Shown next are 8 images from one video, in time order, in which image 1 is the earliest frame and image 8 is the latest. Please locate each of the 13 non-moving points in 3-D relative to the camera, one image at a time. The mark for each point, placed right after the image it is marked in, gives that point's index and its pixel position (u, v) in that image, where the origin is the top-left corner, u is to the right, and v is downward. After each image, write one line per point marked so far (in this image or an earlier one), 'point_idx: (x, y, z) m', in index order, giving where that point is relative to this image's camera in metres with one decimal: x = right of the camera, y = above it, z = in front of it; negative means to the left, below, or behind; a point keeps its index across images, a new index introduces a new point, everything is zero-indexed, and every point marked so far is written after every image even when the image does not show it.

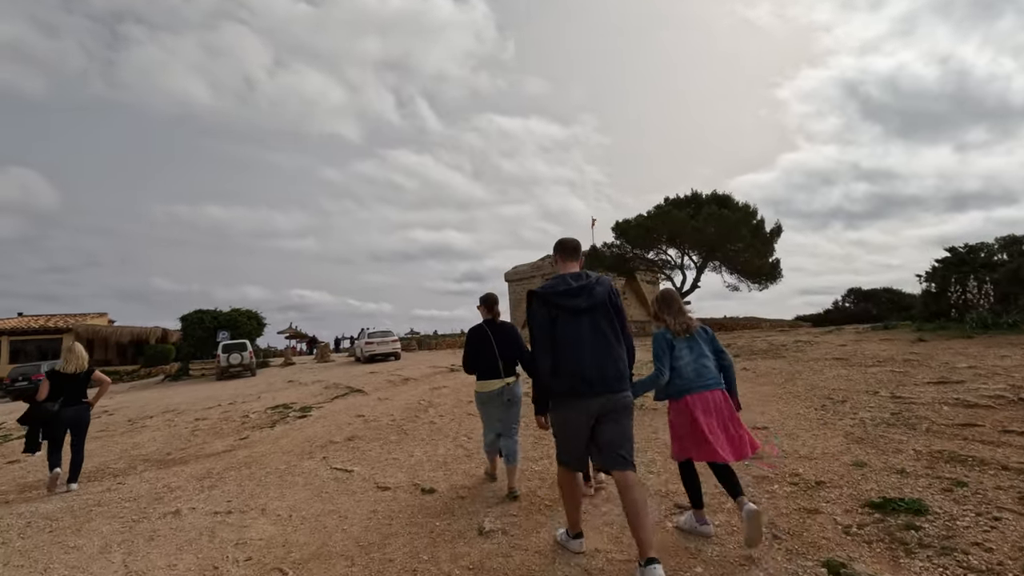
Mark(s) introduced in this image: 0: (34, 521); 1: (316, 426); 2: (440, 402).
0: (-4.1, -2.0, +4.6) m
1: (-3.2, -2.3, +8.8) m
2: (-1.4, -2.2, +10.2) m
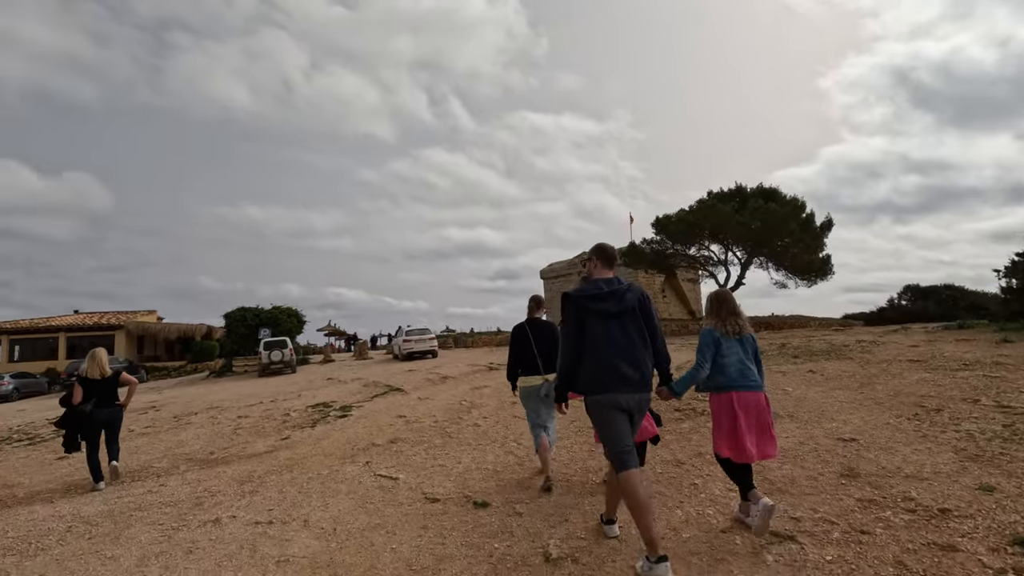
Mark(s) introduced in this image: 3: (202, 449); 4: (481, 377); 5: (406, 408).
0: (-3.7, -2.0, +4.5) m
1: (-2.5, -2.2, +8.6) m
2: (-0.6, -2.1, +9.8) m
3: (-4.7, -2.4, +8.1) m
4: (-0.9, -2.5, +14.7) m
5: (-2.0, -2.3, +10.0) m
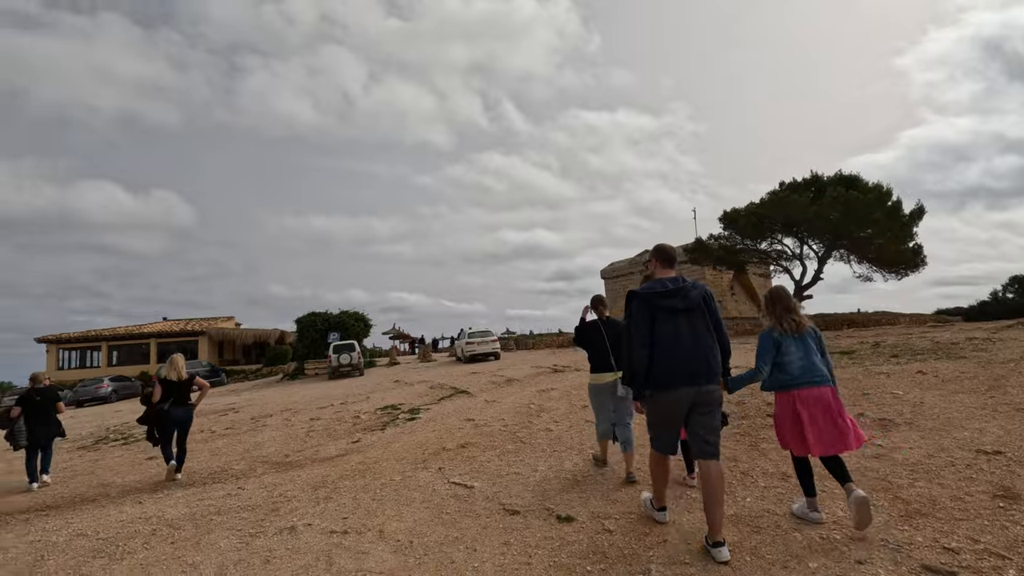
0: (-3.0, -2.0, +4.5) m
1: (-1.4, -2.3, +8.4) m
2: (+0.7, -2.1, +9.5) m
3: (-3.6, -2.5, +8.2) m
4: (+0.9, -2.5, +14.4) m
5: (-0.7, -2.3, +9.9) m
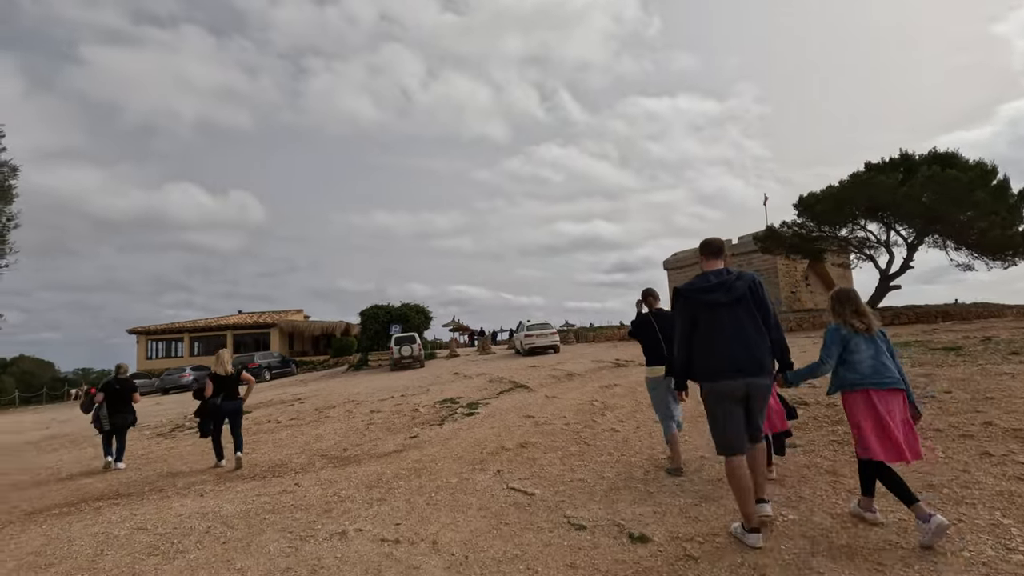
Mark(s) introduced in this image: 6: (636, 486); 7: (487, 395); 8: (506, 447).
0: (-2.5, -2.0, +4.4) m
1: (-0.4, -2.1, +8.1) m
2: (+1.7, -1.9, +9.0) m
3: (-2.7, -2.4, +8.2) m
4: (+2.5, -2.2, +13.8) m
5: (+0.4, -2.1, +9.5) m
6: (+1.0, -1.6, +4.3) m
7: (-0.6, -2.5, +12.3) m
8: (-0.1, -1.9, +6.5) m
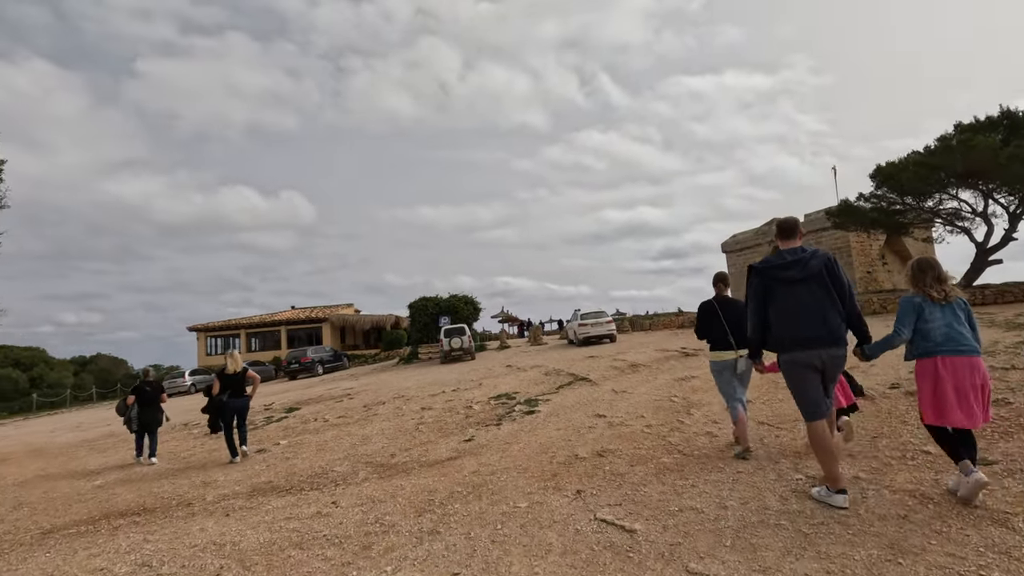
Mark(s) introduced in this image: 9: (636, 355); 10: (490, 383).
0: (-1.9, -1.8, +3.5) m
1: (+0.5, -1.9, +7.1) m
2: (+2.7, -1.6, +7.7) m
3: (-1.7, -2.2, +7.3) m
4: (+3.9, -1.8, +12.4) m
5: (+1.4, -1.8, +8.3) m
6: (+1.5, -1.4, +3.1) m
7: (+0.7, -2.1, +11.3) m
8: (+0.7, -1.7, +5.4) m
9: (+3.7, -2.0, +16.0) m
10: (-0.6, -2.4, +13.6) m
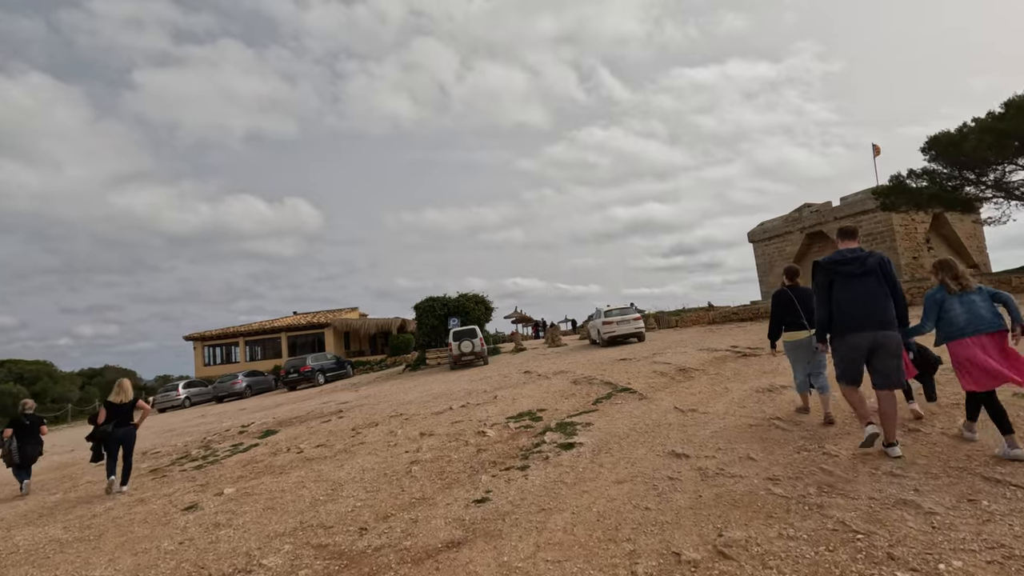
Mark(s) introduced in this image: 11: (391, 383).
0: (-1.6, -1.7, +1.0) m
1: (+0.8, -1.6, +4.5) m
2: (+3.0, -1.3, +5.1) m
3: (-1.4, -2.0, +4.8) m
4: (+4.3, -1.5, +9.9) m
5: (+1.7, -1.6, +5.8) m
6: (+1.8, -1.1, +0.6) m
7: (+1.1, -1.9, +8.7) m
8: (+0.9, -1.5, +2.8) m
9: (+4.2, -1.7, +13.4) m
10: (-0.1, -2.2, +11.1) m
11: (-4.5, -3.5, +19.9) m
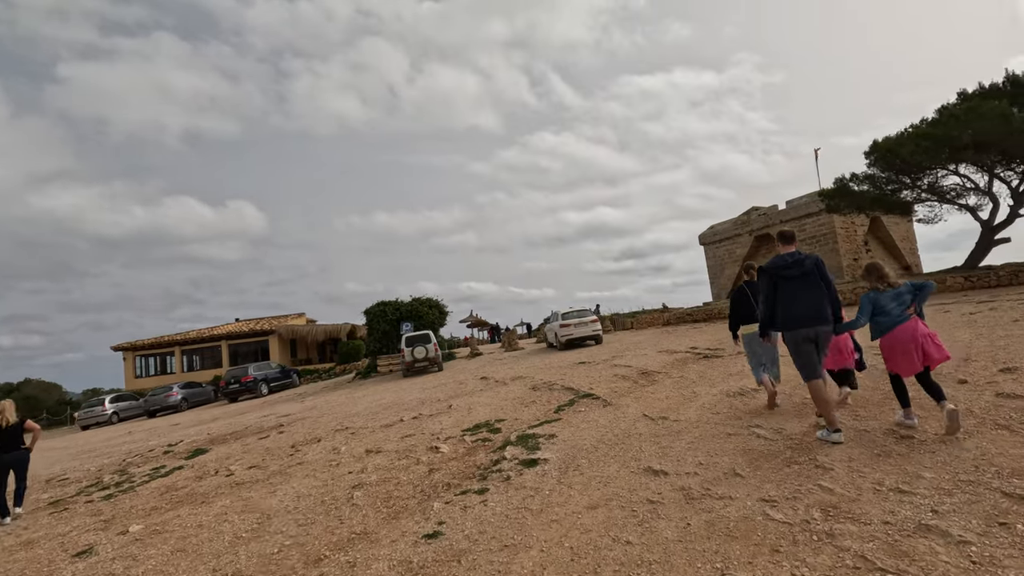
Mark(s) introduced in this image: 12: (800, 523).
0: (-1.7, -1.6, +0.2) m
1: (+0.5, -1.6, +3.9) m
2: (+2.6, -1.3, +4.7) m
3: (-1.7, -2.0, +4.0) m
4: (+3.5, -1.5, +9.5) m
5: (+1.3, -1.5, +5.3) m
6: (+1.8, -1.1, +0.1) m
7: (+0.4, -1.9, +8.1) m
8: (+0.8, -1.4, +2.3) m
9: (+3.1, -1.7, +13.1) m
10: (-1.0, -2.3, +10.4) m
11: (-6.0, -3.7, +18.8) m
12: (+1.7, -1.4, +3.1) m
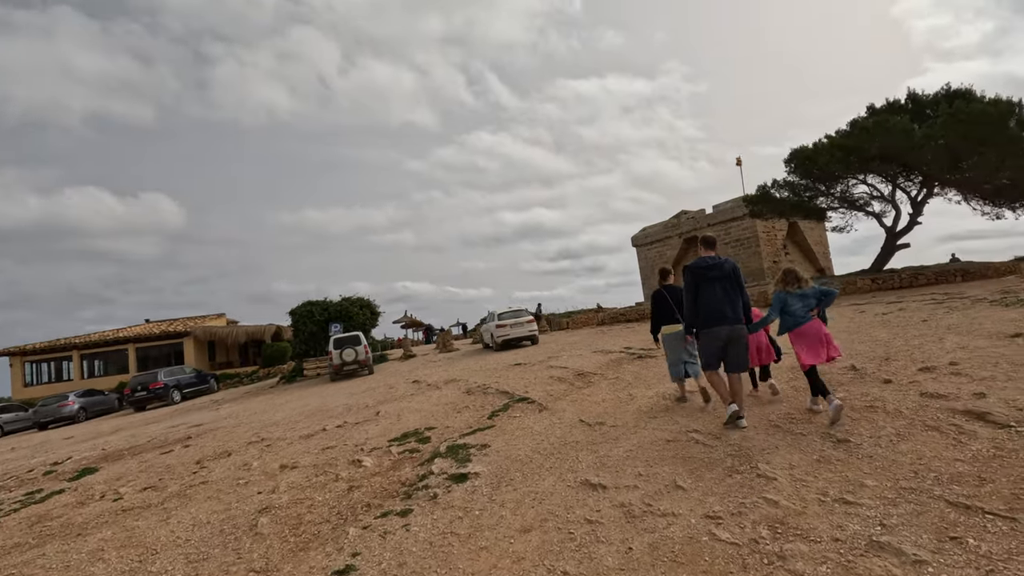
0: (-1.7, -1.6, -0.4) m
1: (0.0, -1.6, +3.5) m
2: (+2.0, -1.3, +4.6) m
3: (-2.2, -2.0, +3.4) m
4: (+2.4, -1.5, +9.5) m
5: (+0.6, -1.5, +4.9) m
6: (+1.7, -1.1, -0.1) m
7: (-0.5, -1.9, +7.7) m
8: (+0.5, -1.4, +1.9) m
9: (+1.5, -1.8, +12.9) m
10: (-2.2, -2.3, +9.8) m
11: (-8.2, -3.6, +17.5) m
12: (+1.3, -1.4, +2.9) m
